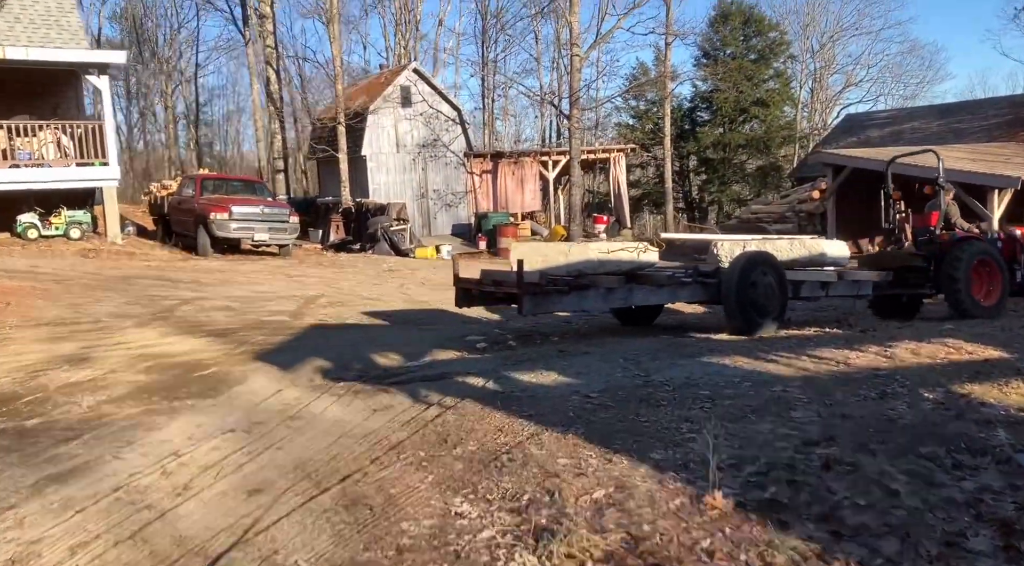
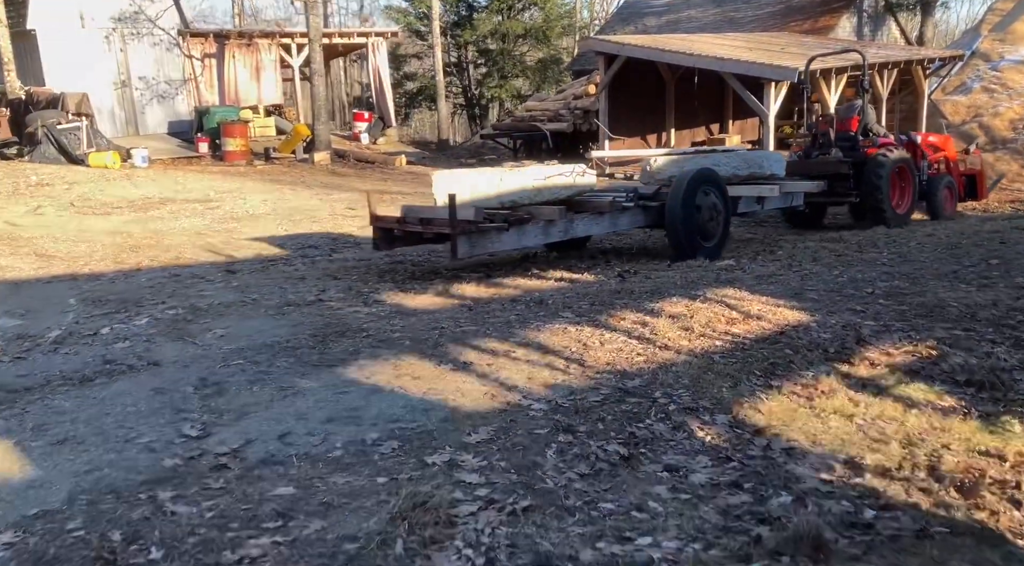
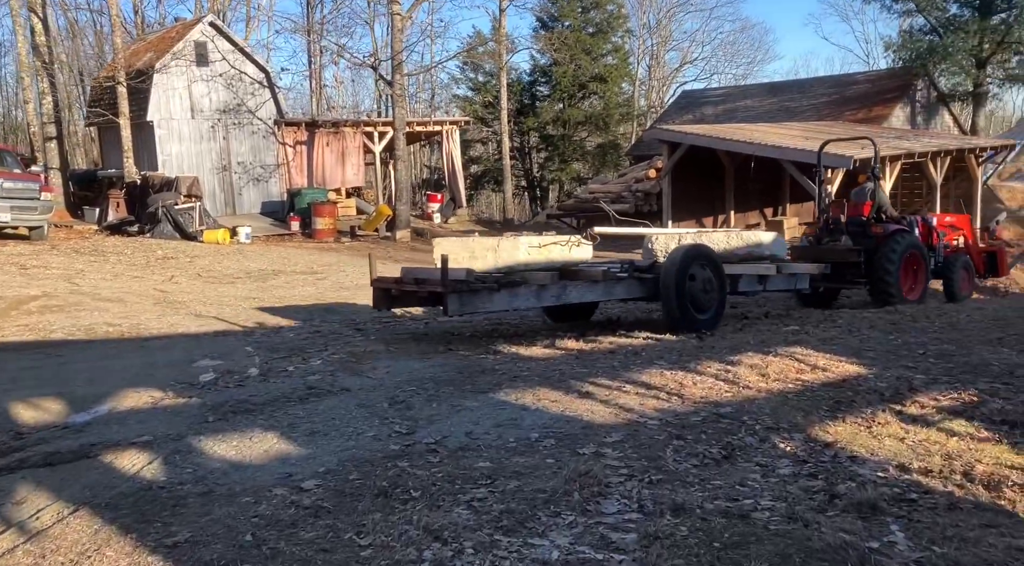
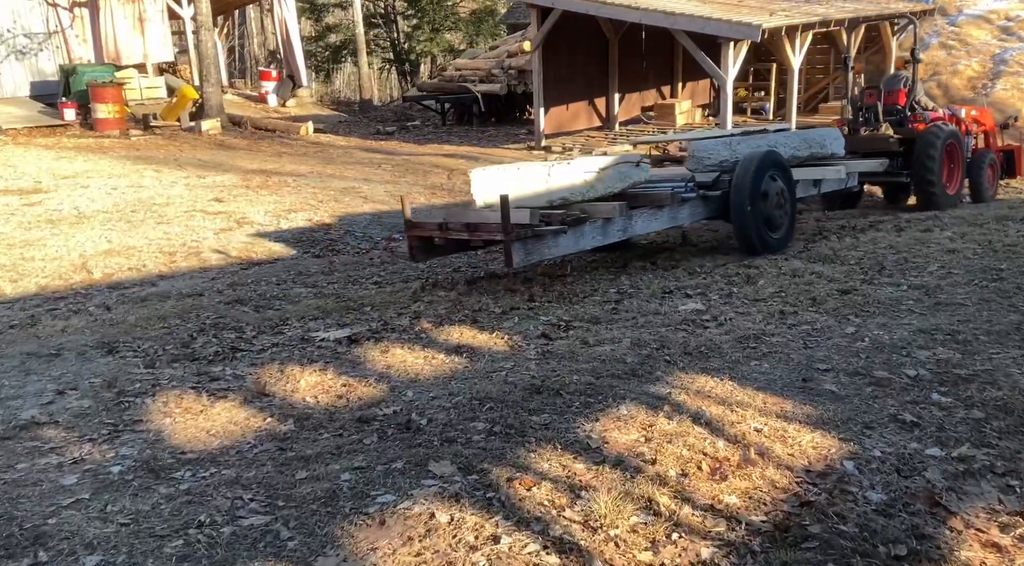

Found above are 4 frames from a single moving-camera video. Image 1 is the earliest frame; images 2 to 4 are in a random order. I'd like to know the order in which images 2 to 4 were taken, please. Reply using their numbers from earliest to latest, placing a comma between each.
3, 2, 4
